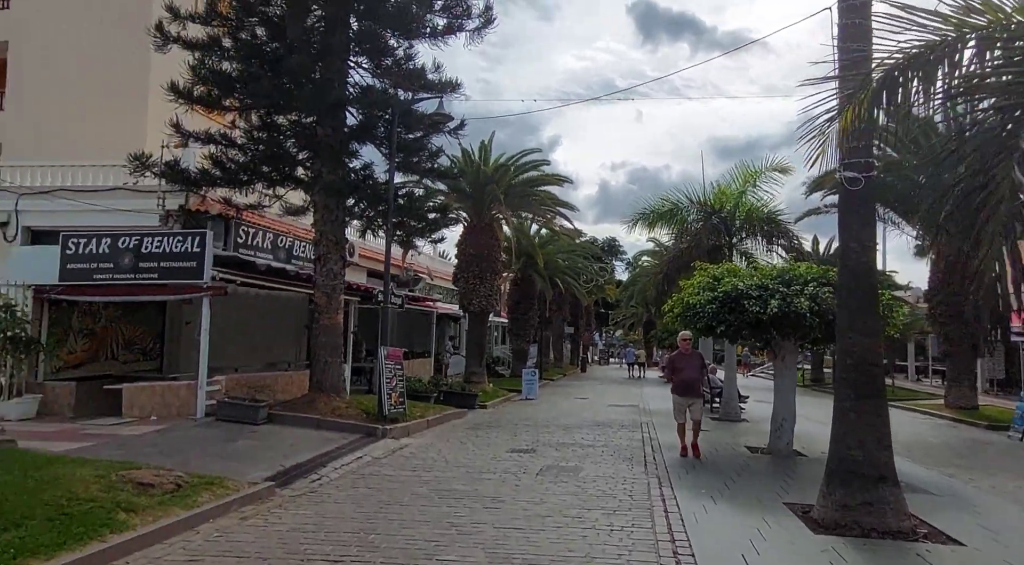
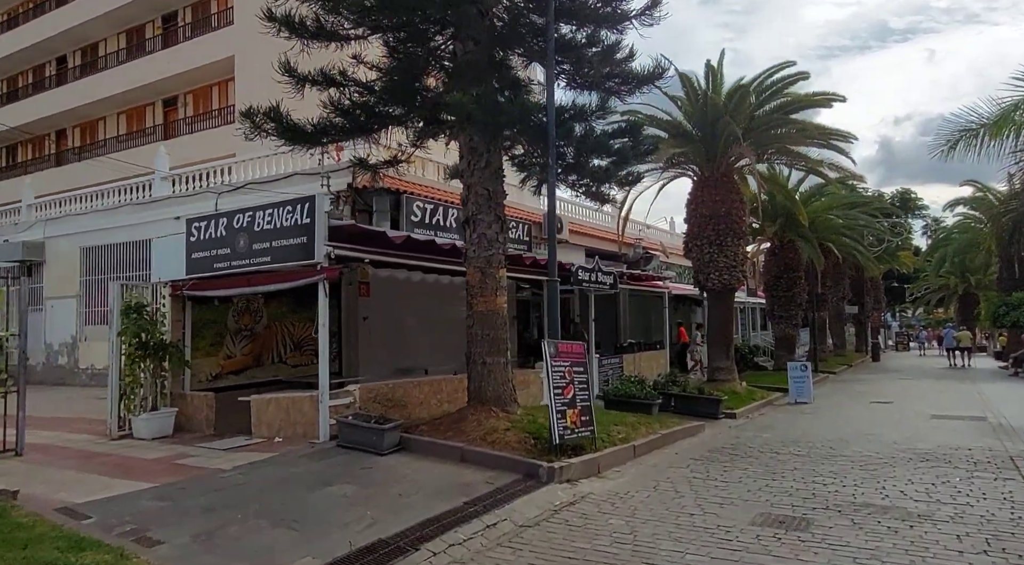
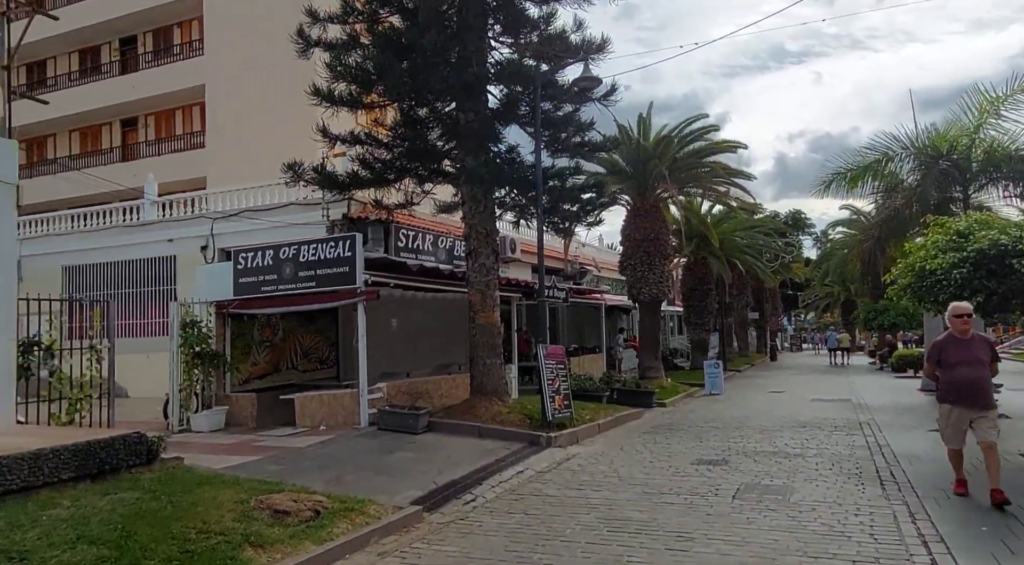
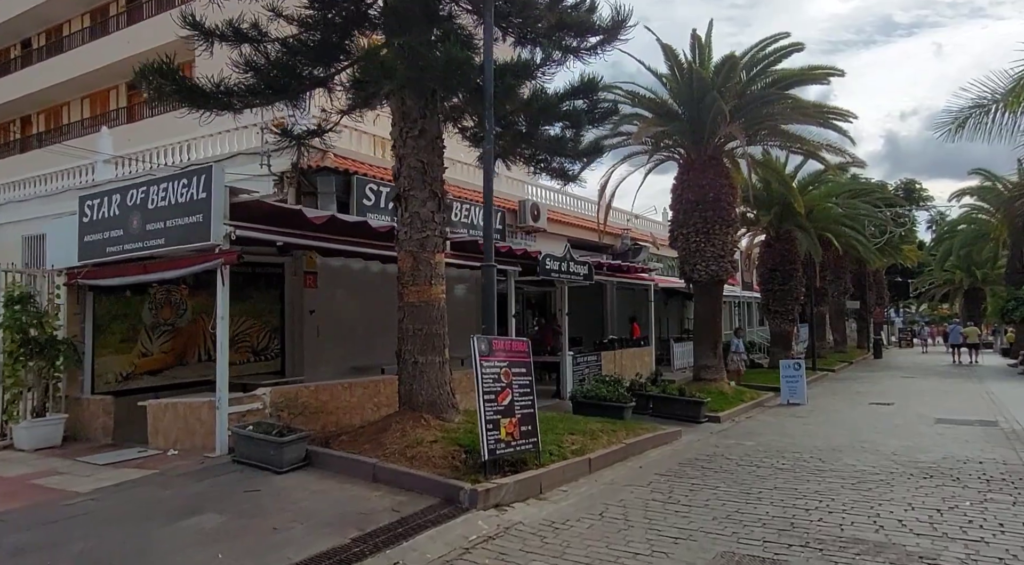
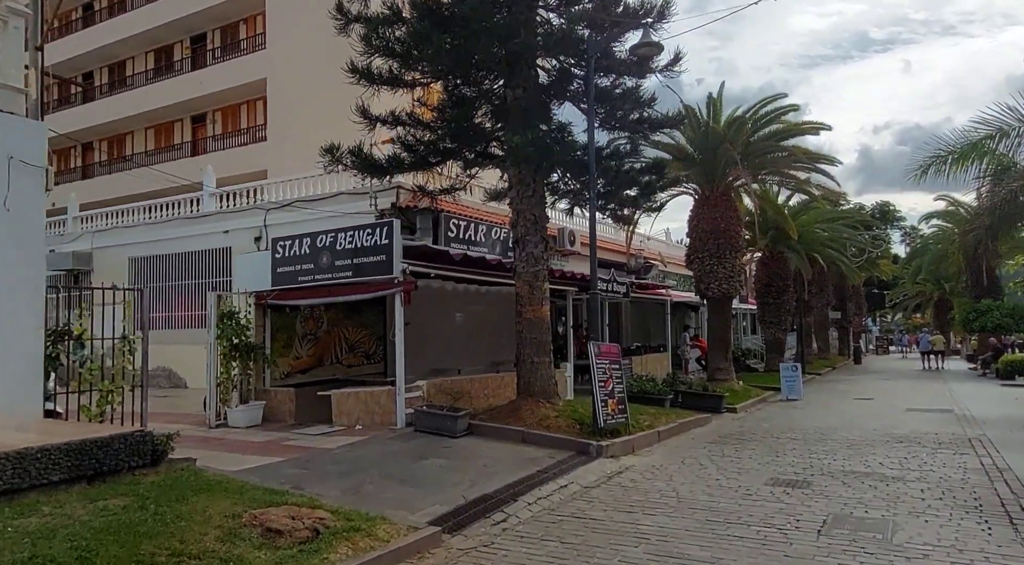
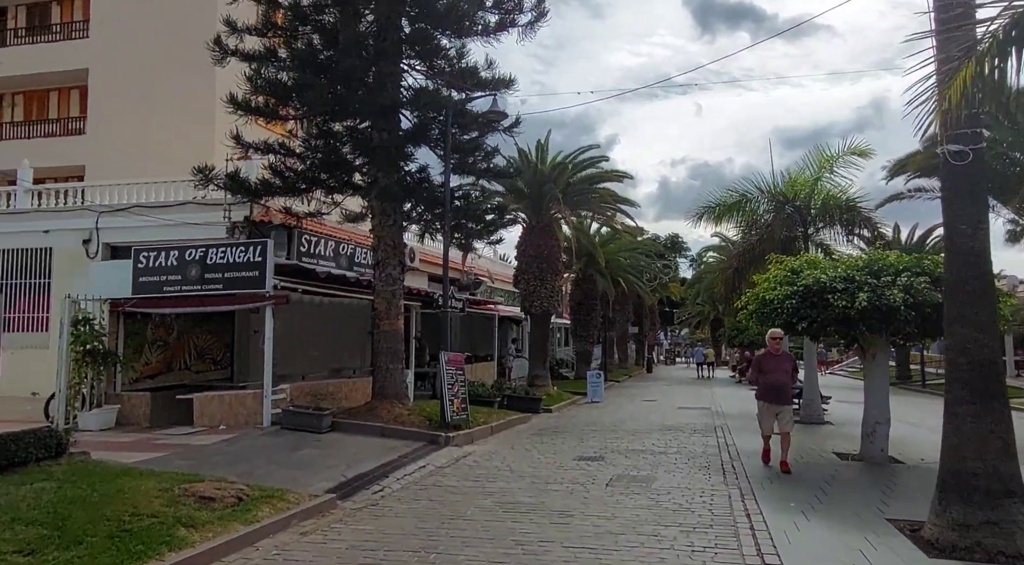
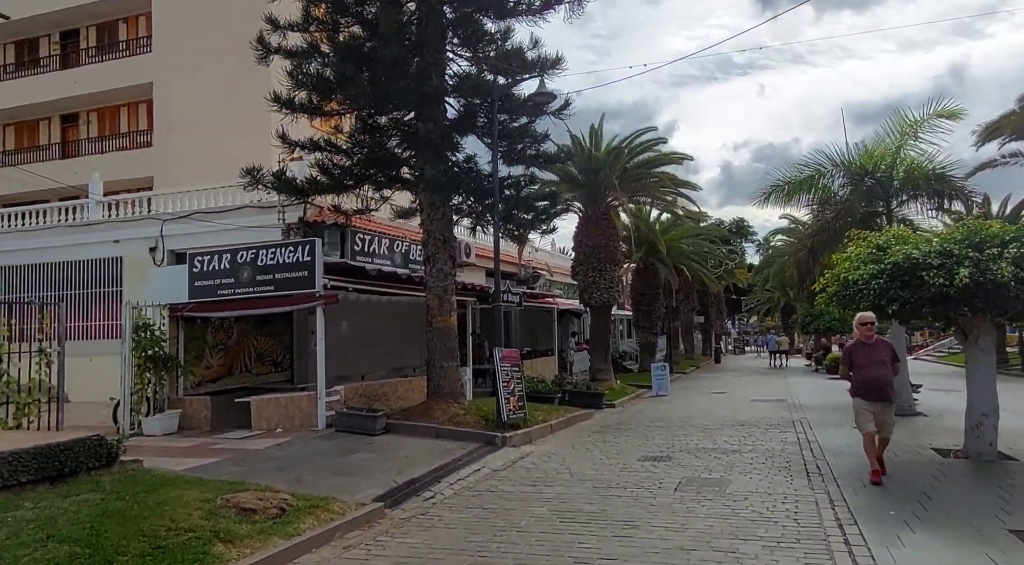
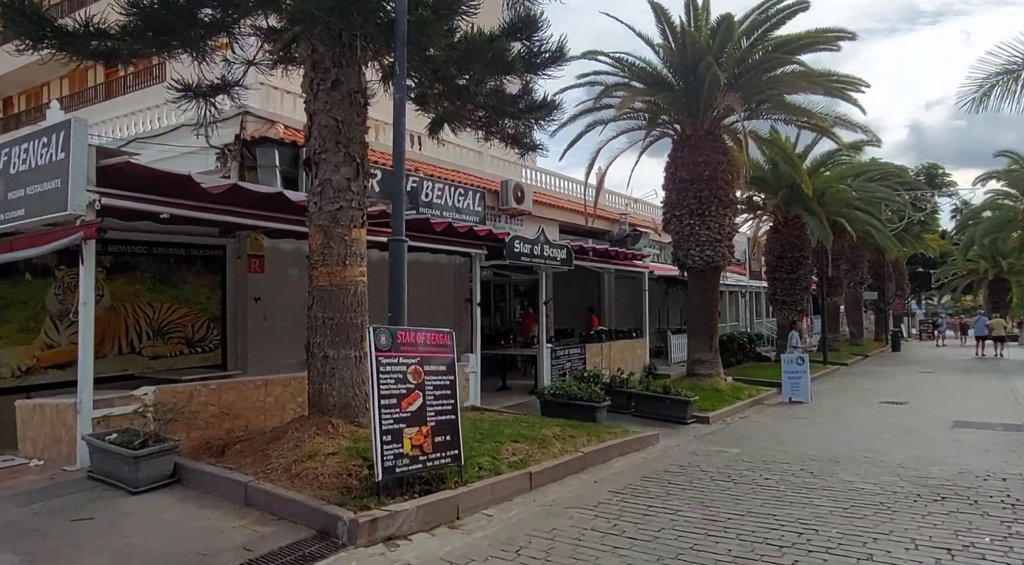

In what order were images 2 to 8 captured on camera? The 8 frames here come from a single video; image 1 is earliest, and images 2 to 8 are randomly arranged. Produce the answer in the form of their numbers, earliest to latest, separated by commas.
6, 7, 3, 5, 2, 4, 8
